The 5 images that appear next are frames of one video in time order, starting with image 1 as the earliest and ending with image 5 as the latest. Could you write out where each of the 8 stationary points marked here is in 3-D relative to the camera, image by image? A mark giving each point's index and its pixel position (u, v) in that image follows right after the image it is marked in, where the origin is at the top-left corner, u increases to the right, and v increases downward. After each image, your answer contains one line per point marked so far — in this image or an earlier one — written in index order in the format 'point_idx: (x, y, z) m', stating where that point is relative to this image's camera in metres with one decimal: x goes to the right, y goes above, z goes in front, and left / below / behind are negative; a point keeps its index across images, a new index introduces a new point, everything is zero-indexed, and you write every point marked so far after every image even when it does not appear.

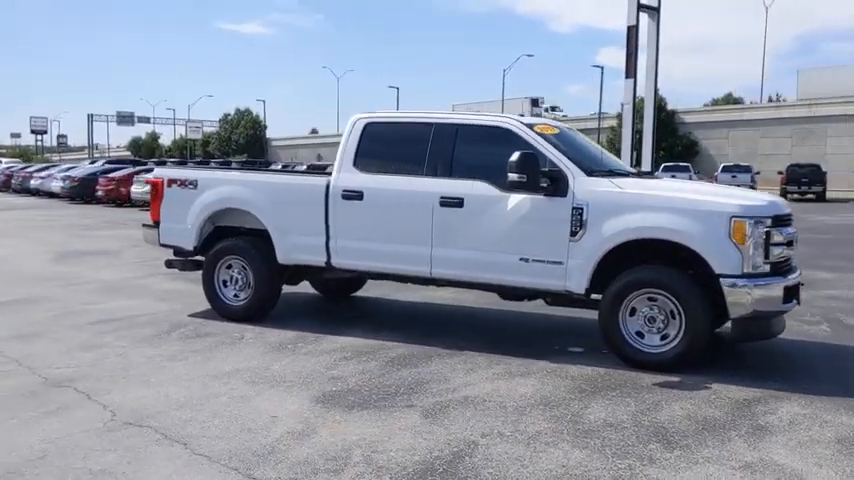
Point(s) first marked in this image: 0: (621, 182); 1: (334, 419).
0: (+1.8, +0.5, +7.8) m
1: (-0.6, -1.3, +6.0) m
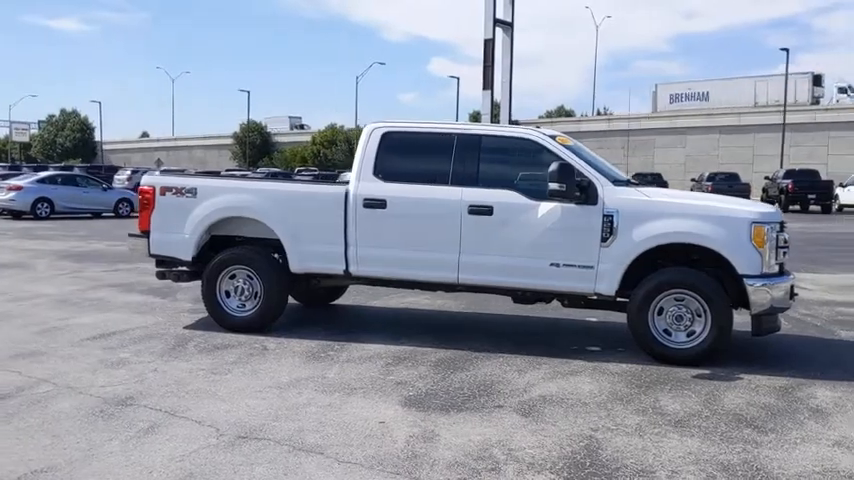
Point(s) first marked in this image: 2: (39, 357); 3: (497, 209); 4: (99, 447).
0: (+2.2, +0.5, +8.4) m
1: (+0.1, -1.3, +6.2) m
2: (-3.7, -1.1, +8.2) m
3: (+0.7, +0.3, +8.5) m
4: (-2.2, -1.4, +5.5) m
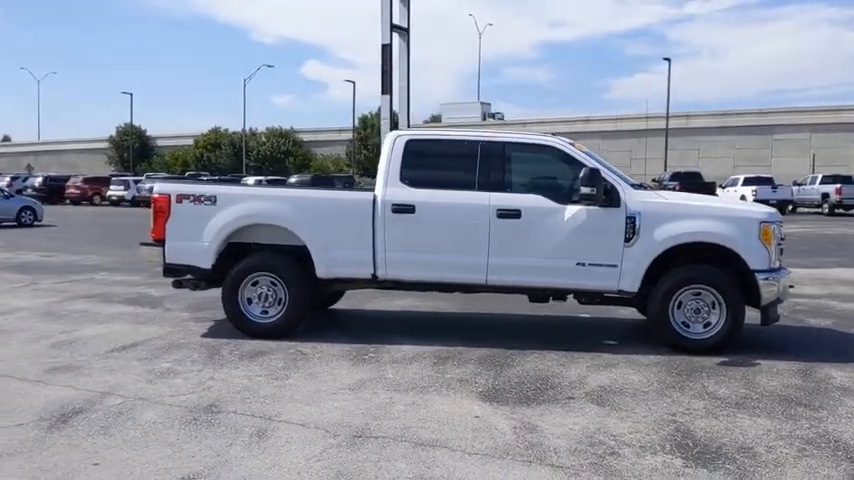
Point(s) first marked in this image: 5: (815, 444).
0: (+2.5, +0.5, +9.0) m
1: (+0.8, -1.4, +6.5) m
2: (-3.3, -1.2, +8.0) m
3: (+1.0, +0.3, +9.0) m
4: (-1.3, -1.4, +5.6) m
5: (+2.7, -1.4, +5.9) m
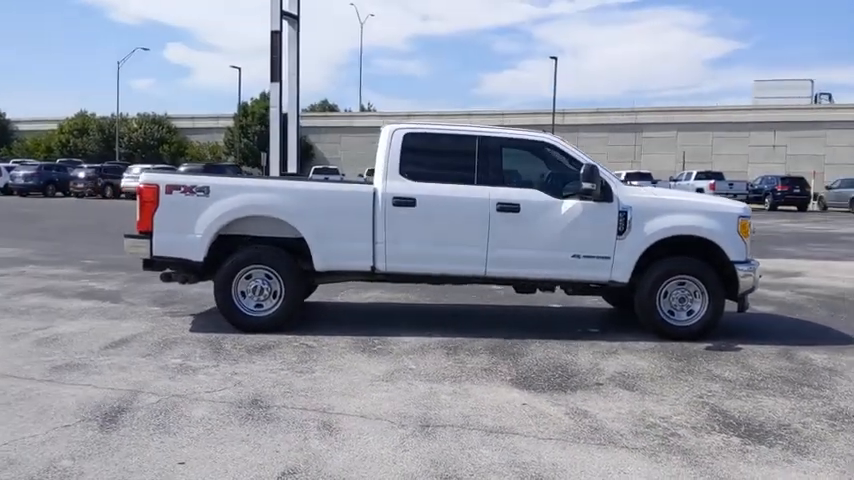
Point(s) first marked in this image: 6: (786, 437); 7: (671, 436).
0: (+2.5, +0.6, +9.5) m
1: (+1.2, -1.3, +6.8) m
2: (-3.1, -1.2, +7.6) m
3: (+1.0, +0.4, +9.3) m
4: (-0.8, -1.4, +5.6) m
5: (+3.2, -1.4, +6.5) m
6: (+2.6, -1.4, +6.0) m
7: (+1.7, -1.4, +6.0) m
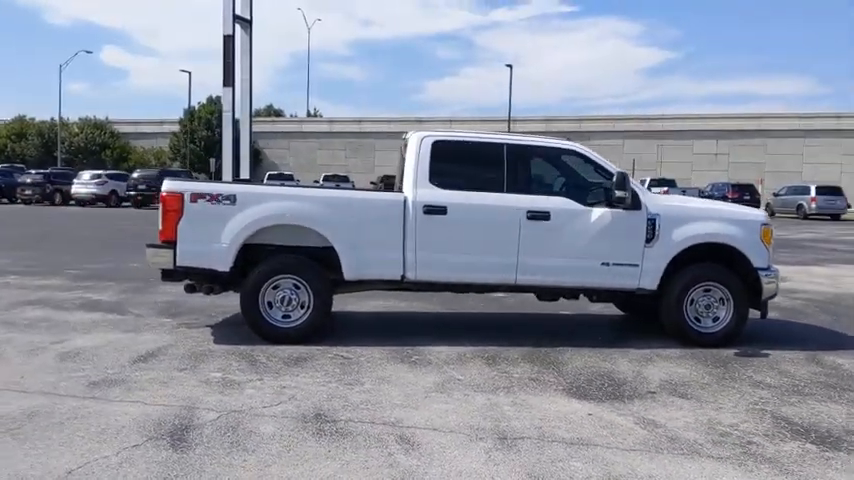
0: (+2.8, +0.5, +9.6) m
1: (+1.7, -1.4, +6.8) m
2: (-2.6, -1.3, +7.3) m
3: (+1.4, +0.3, +9.3) m
4: (-0.2, -1.4, +5.5) m
5: (+3.7, -1.4, +6.6) m
6: (+3.1, -1.5, +6.1) m
7: (+2.3, -1.5, +6.0) m
